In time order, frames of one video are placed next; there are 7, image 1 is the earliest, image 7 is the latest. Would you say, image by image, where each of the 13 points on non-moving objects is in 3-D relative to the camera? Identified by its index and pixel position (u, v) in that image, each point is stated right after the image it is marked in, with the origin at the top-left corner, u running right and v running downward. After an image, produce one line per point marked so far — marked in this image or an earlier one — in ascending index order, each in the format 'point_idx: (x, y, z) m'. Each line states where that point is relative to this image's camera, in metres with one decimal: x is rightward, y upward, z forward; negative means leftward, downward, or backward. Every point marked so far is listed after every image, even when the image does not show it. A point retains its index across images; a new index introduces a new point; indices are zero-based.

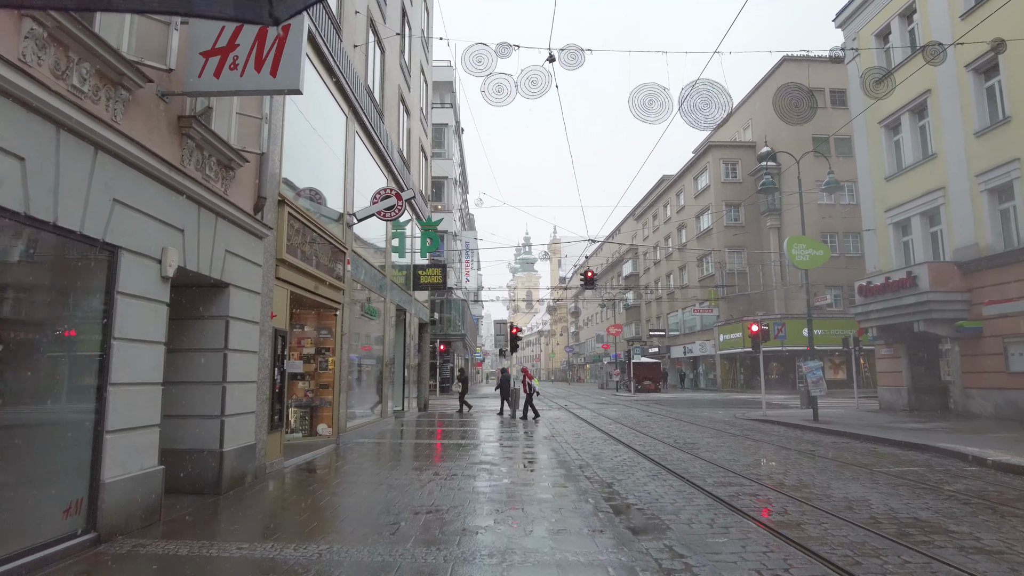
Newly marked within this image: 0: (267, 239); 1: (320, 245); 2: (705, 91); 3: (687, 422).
0: (-3.3, +0.7, +8.7) m
1: (-3.4, +0.8, +11.6) m
2: (+3.9, +4.0, +13.1) m
3: (+5.2, -4.0, +19.2) m
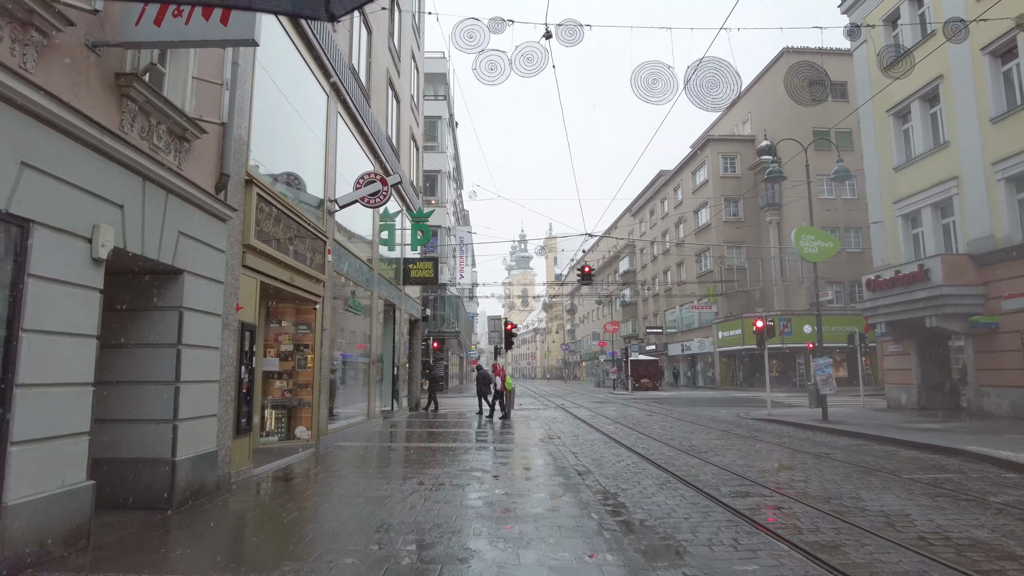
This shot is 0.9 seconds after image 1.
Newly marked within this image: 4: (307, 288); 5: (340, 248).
0: (-3.4, +0.8, +7.8) m
1: (-3.5, +0.9, +10.7) m
2: (+3.8, +4.1, +12.2) m
3: (+5.0, -3.8, +18.3) m
4: (-3.5, 0.0, +11.0) m
5: (-3.5, +0.8, +13.2) m
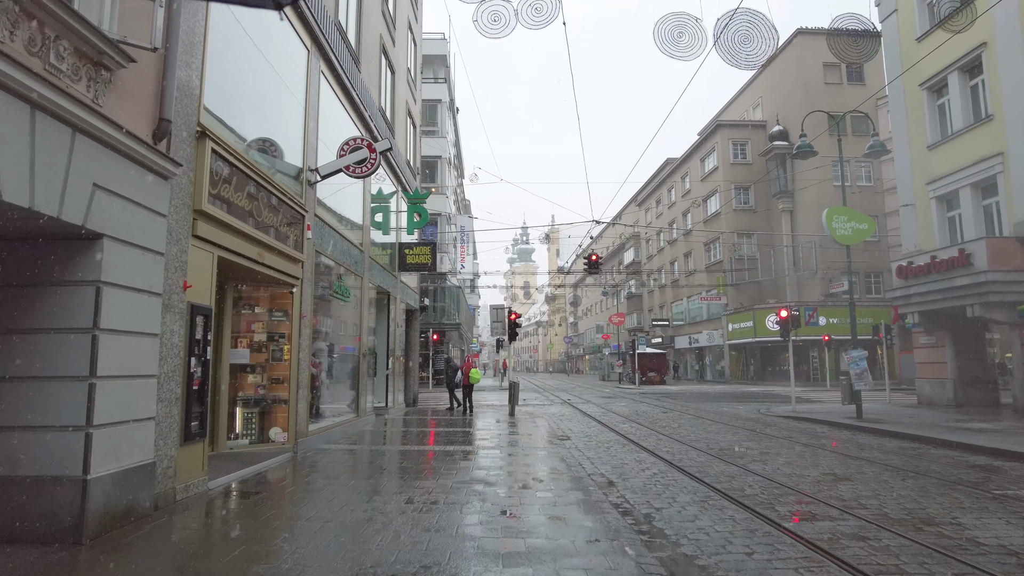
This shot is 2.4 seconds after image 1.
0: (-3.3, +1.1, +6.4) m
1: (-3.4, +1.2, +9.2) m
2: (+3.9, +4.4, +10.7) m
3: (+5.1, -3.4, +16.9) m
4: (-3.4, +0.3, +9.6) m
5: (-3.4, +1.1, +11.7) m
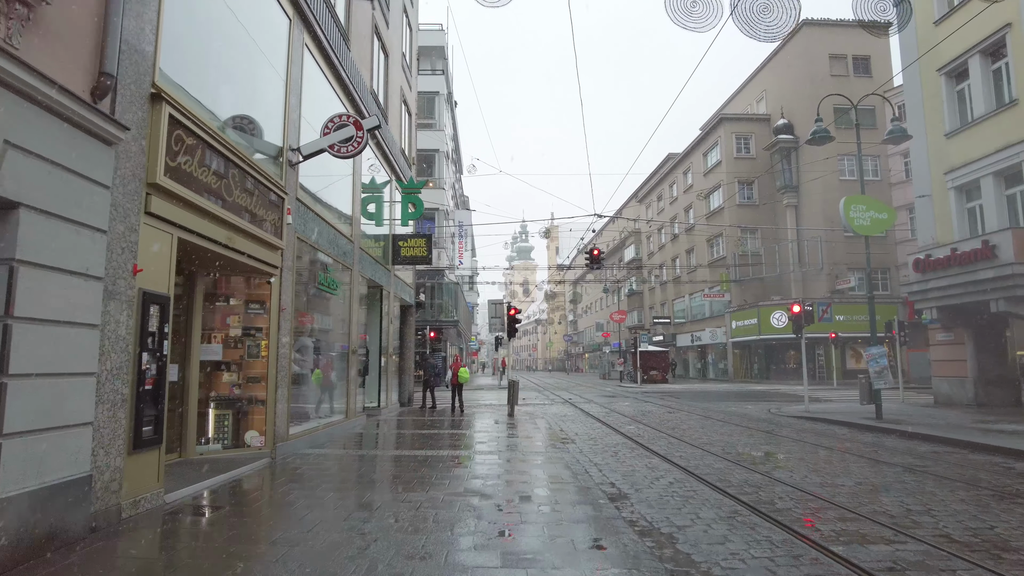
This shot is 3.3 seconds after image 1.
0: (-3.3, +1.2, +5.5) m
1: (-3.4, +1.4, +8.3) m
2: (+3.9, +4.6, +9.8) m
3: (+5.1, -3.3, +16.0) m
4: (-3.4, +0.5, +8.7) m
5: (-3.4, +1.3, +10.8) m
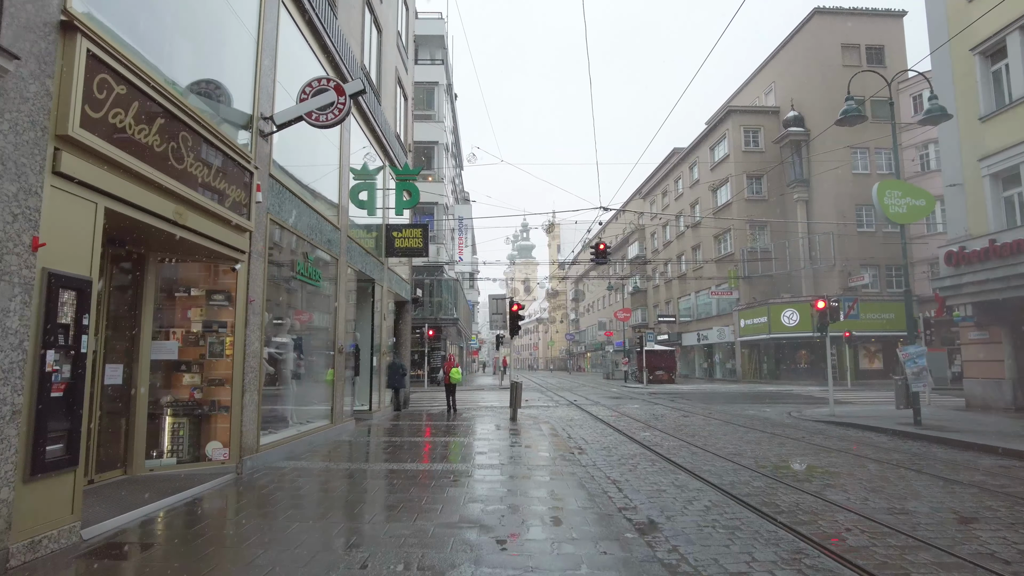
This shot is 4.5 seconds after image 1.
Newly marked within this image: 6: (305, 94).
0: (-3.3, +1.4, +4.2) m
1: (-3.4, +1.5, +7.1) m
2: (+3.9, +4.7, +8.6) m
3: (+5.2, -3.1, +14.8) m
4: (-3.4, +0.6, +7.4) m
5: (-3.4, +1.4, +9.6) m
6: (-2.8, +2.6, +8.9) m
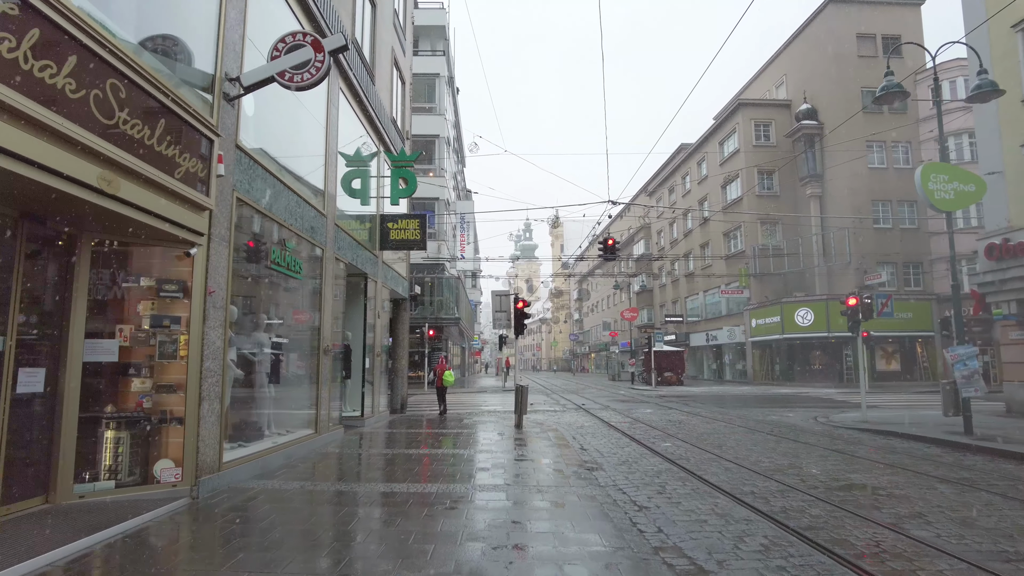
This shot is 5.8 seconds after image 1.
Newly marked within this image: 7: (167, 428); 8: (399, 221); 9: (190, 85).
0: (-3.2, +1.5, +3.0) m
1: (-3.3, +1.6, +5.8) m
2: (+4.0, +4.8, +7.3) m
3: (+5.3, -3.0, +13.5) m
4: (-3.3, +0.7, +6.2) m
5: (-3.3, +1.6, +8.3) m
6: (-2.7, +2.7, +7.6) m
7: (-3.5, -1.4, +6.6) m
8: (-2.7, +1.6, +15.8) m
9: (-3.4, +2.2, +6.8) m
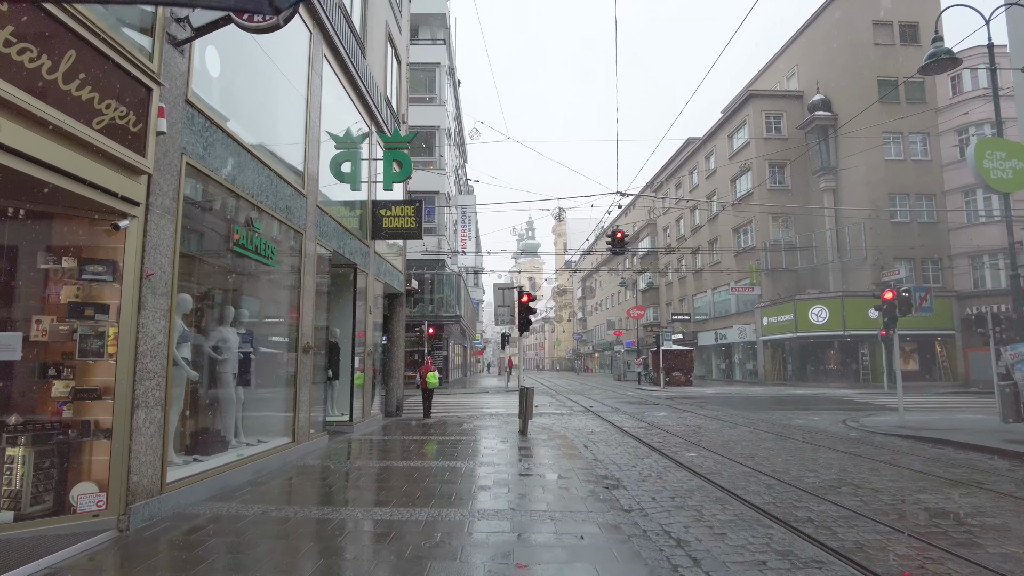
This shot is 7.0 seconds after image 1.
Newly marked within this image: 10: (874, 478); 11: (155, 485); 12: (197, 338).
0: (-3.2, +1.6, +1.7) m
1: (-3.3, +1.8, +4.5) m
2: (+4.1, +5.0, +6.0) m
3: (+5.4, -2.9, +12.2) m
4: (-3.2, +0.9, +4.9) m
5: (-3.2, +1.7, +7.0) m
6: (-2.7, +2.9, +6.3) m
7: (-3.4, -1.3, +5.3) m
8: (-2.7, +1.8, +14.5) m
9: (-3.4, +2.3, +5.6) m
10: (+4.6, -2.4, +8.2) m
11: (-3.2, -1.7, +5.9) m
12: (-3.4, -0.5, +7.3) m
